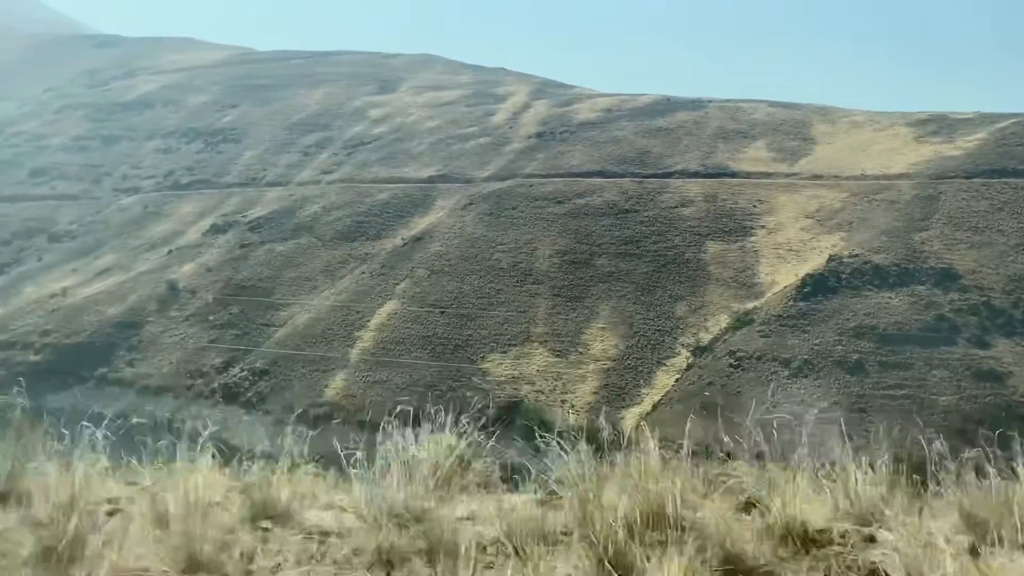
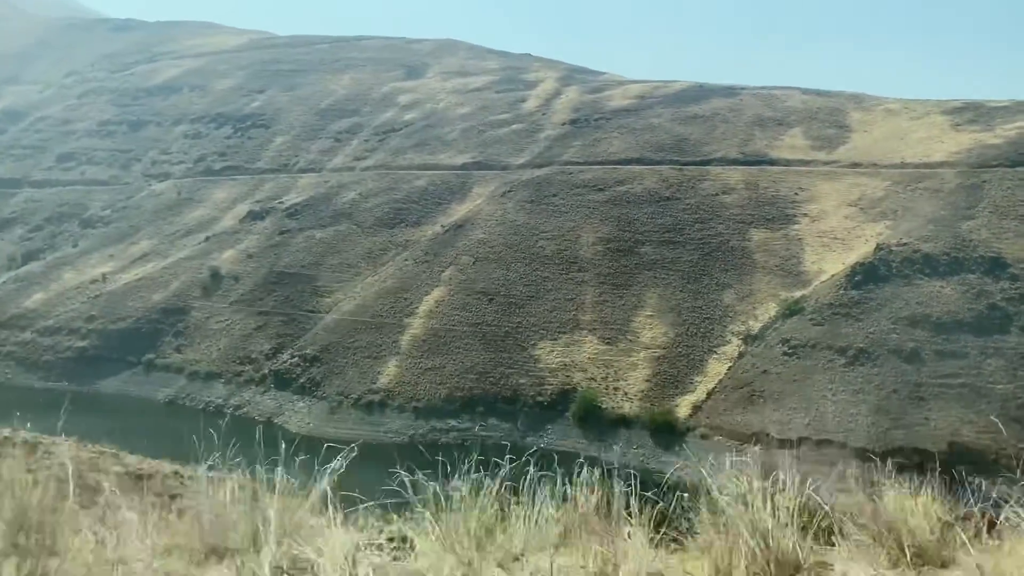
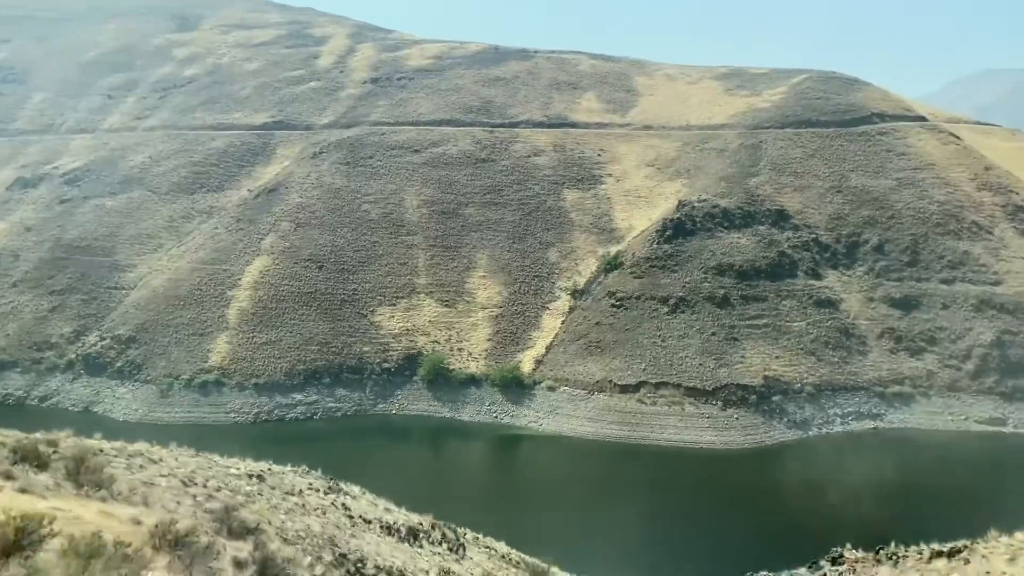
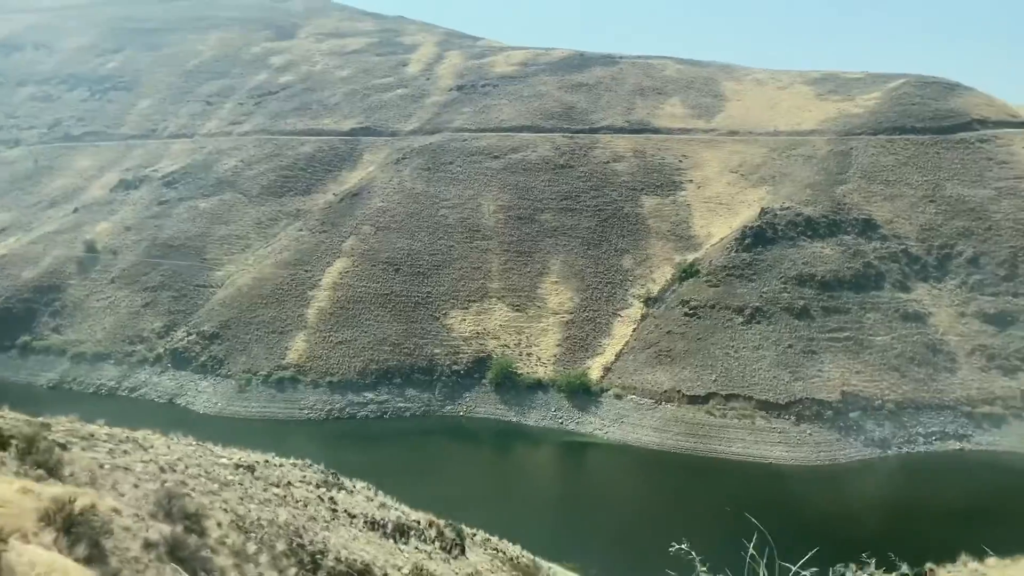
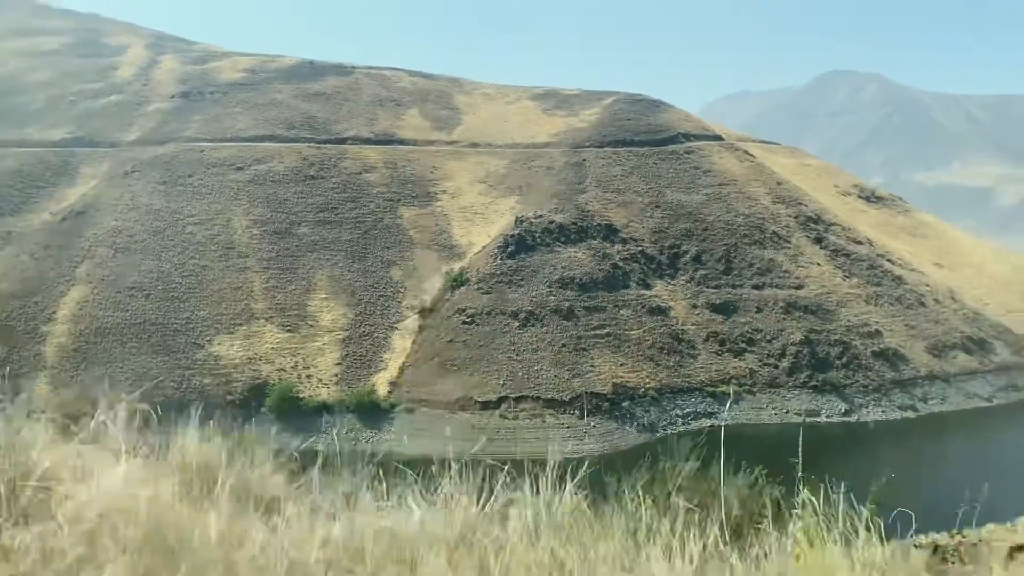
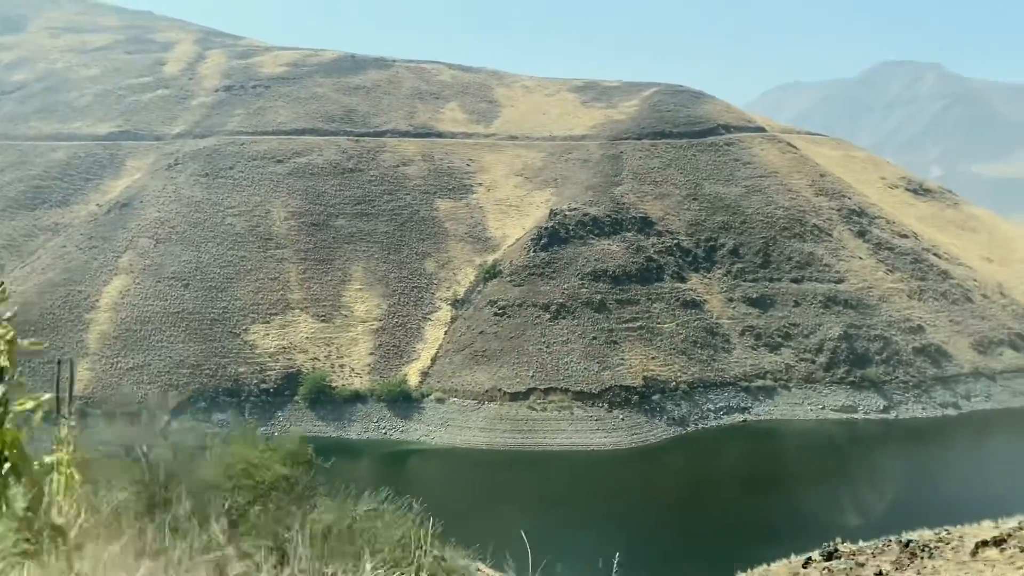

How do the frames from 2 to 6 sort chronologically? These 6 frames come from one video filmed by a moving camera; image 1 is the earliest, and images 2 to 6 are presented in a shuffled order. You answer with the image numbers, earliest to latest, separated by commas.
2, 4, 3, 6, 5
